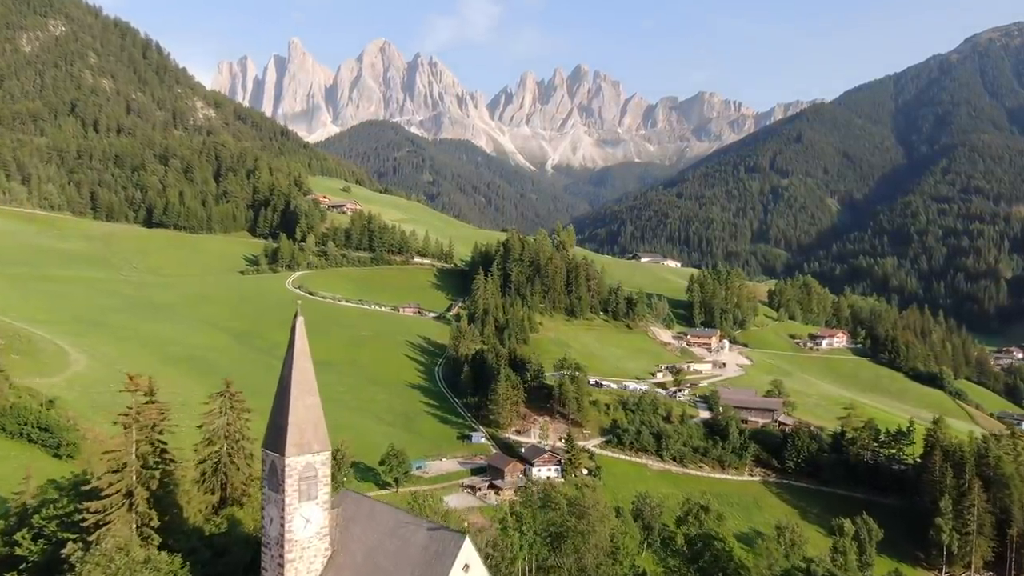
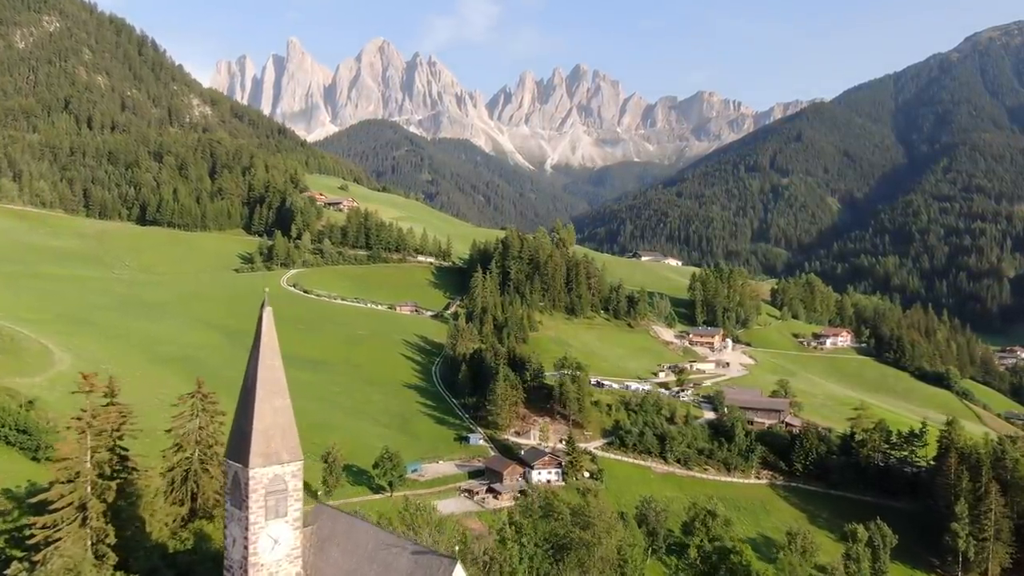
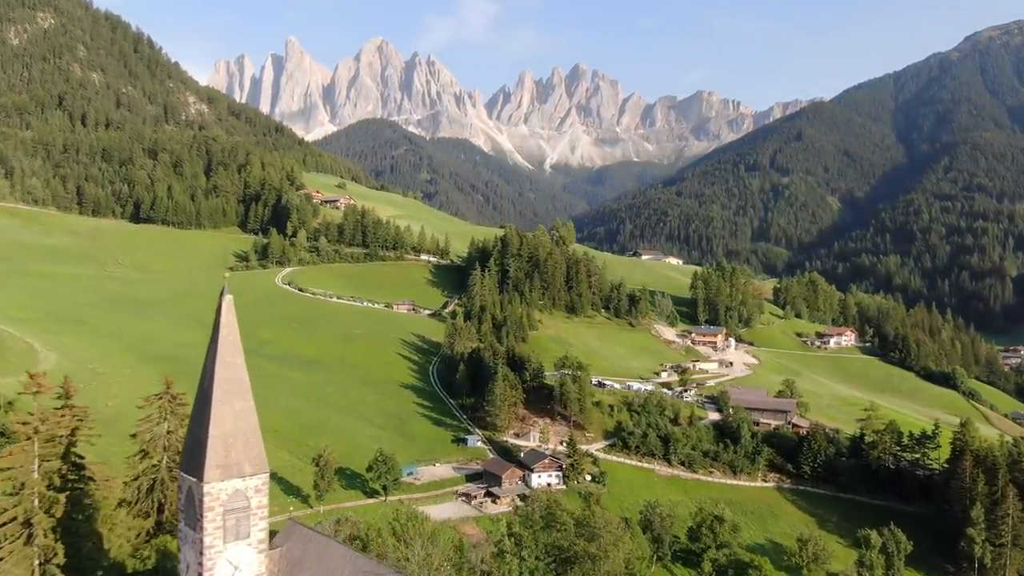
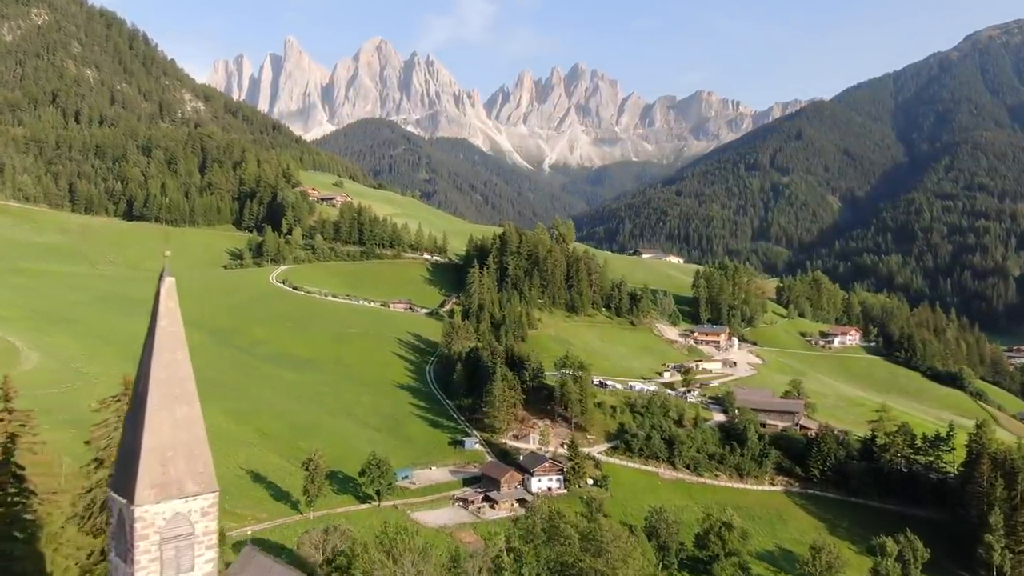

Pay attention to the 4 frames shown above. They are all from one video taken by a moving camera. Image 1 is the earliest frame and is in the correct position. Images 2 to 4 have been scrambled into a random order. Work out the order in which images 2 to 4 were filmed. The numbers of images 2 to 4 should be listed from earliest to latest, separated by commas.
2, 3, 4
